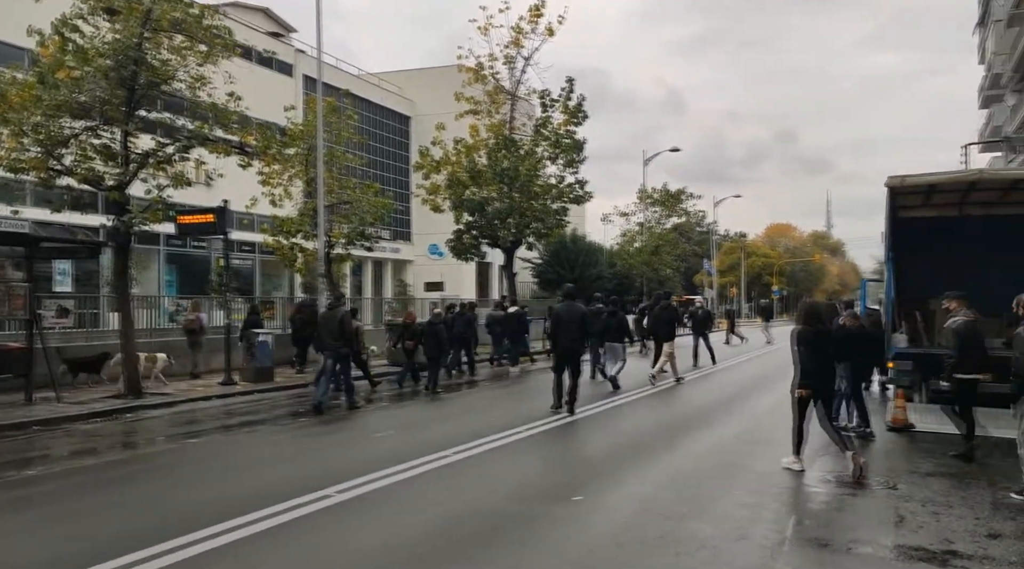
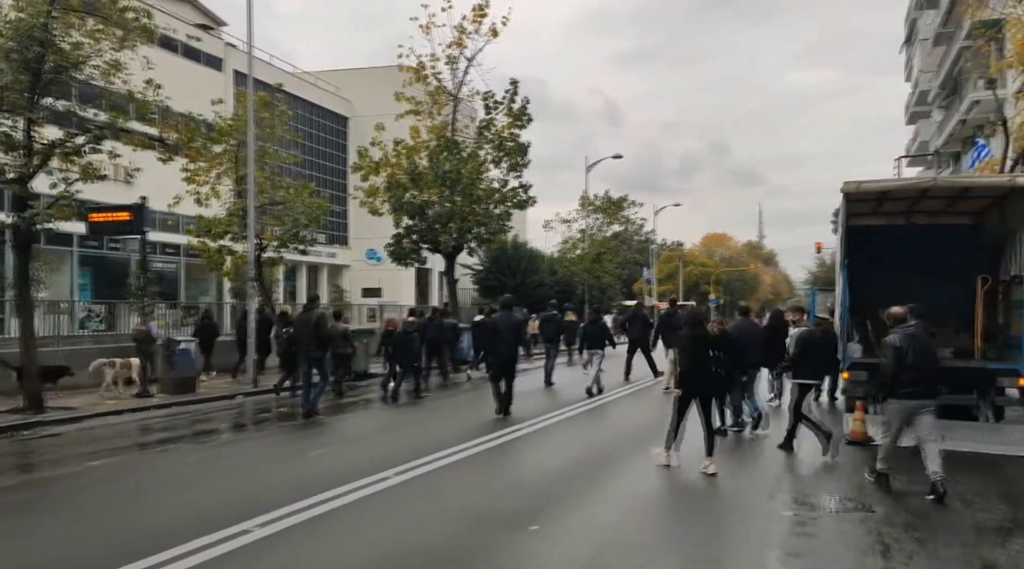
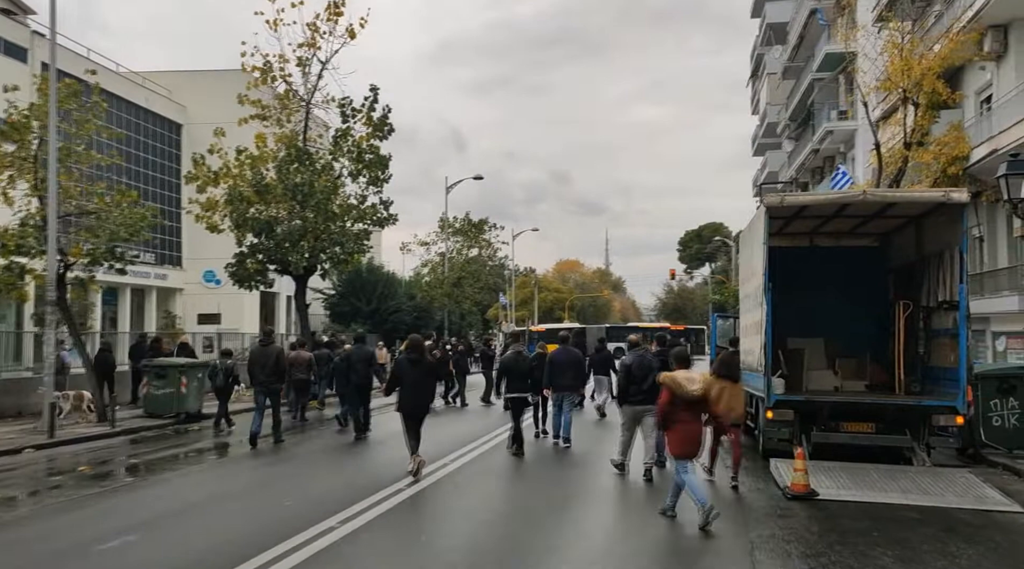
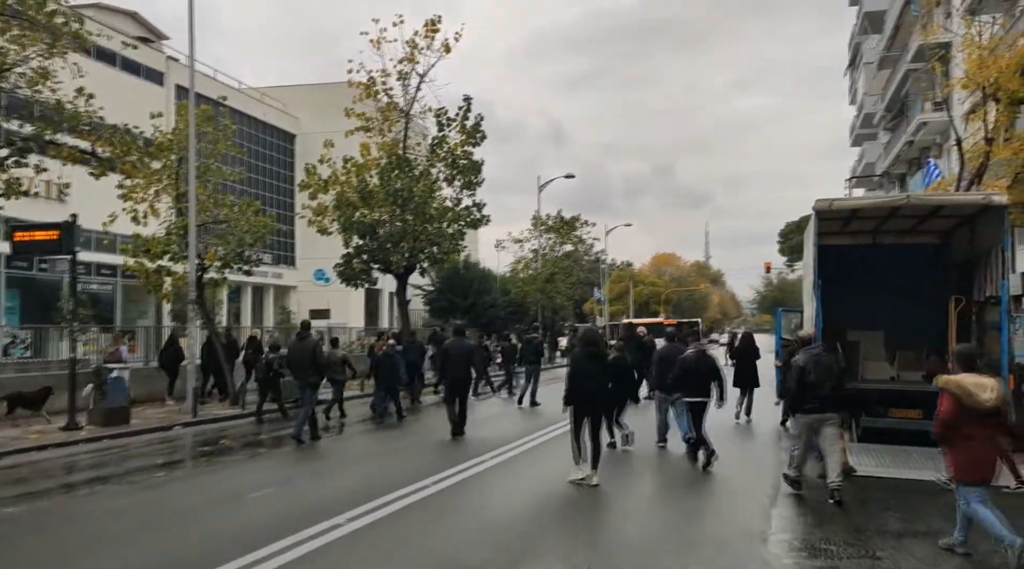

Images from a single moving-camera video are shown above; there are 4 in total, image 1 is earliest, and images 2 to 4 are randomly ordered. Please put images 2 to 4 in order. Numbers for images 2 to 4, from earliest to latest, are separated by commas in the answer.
2, 4, 3
